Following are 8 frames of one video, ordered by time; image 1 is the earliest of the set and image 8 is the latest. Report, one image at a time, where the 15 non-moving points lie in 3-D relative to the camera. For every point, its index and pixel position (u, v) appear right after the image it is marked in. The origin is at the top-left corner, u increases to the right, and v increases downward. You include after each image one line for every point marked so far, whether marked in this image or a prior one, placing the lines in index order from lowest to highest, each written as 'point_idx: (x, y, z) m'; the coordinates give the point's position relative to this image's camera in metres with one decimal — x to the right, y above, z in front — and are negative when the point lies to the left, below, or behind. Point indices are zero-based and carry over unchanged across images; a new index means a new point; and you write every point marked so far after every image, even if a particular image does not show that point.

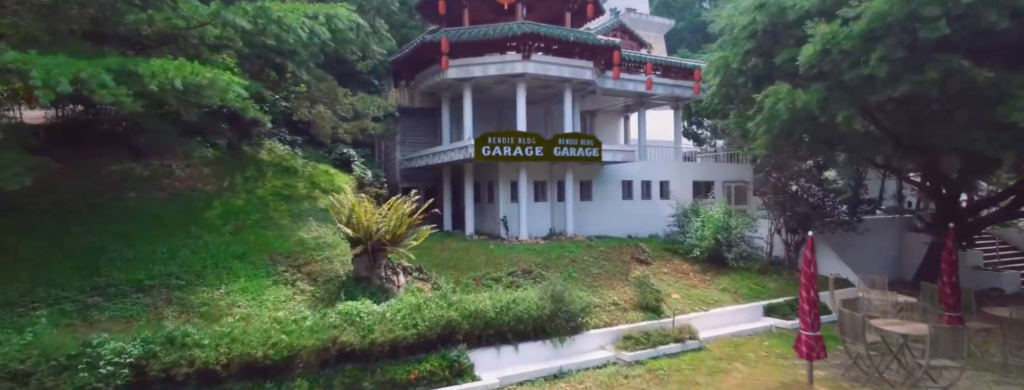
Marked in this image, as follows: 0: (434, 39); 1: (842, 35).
0: (-2.3, +4.5, +16.4) m
1: (+6.2, +3.0, +10.6) m
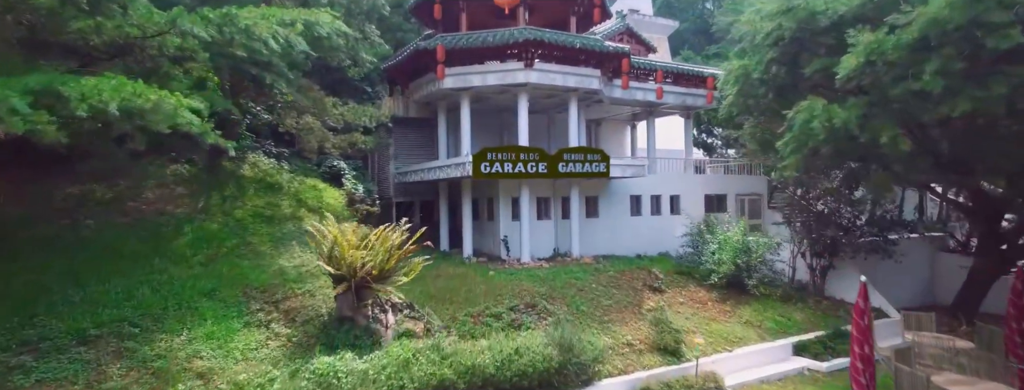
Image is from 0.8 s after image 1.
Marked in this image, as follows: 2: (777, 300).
0: (-2.3, +4.0, +15.1) m
1: (+6.3, +2.5, +9.3) m
2: (+6.8, -2.7, +14.4) m
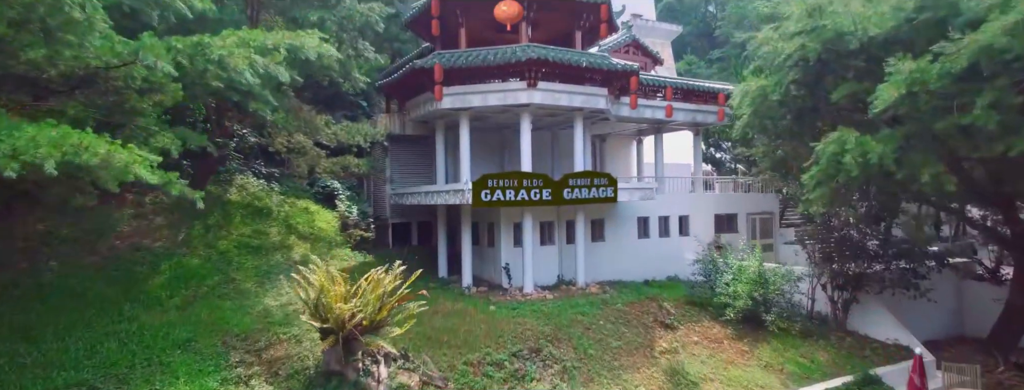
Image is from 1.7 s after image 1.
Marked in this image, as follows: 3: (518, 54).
0: (-2.2, +3.3, +14.2) m
1: (+6.3, +1.8, +8.4) m
2: (+6.8, -3.4, +13.5) m
3: (+0.1, +3.5, +13.8) m
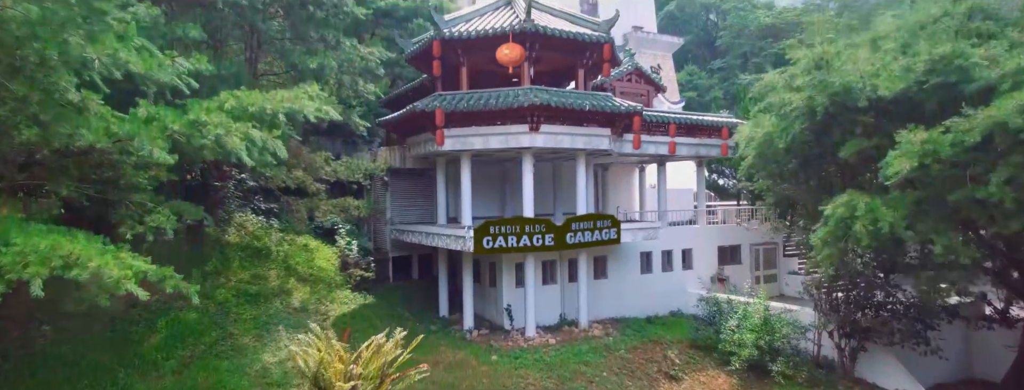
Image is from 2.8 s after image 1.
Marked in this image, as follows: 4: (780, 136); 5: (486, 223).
0: (-2.2, +2.2, +14.0) m
1: (+6.4, +0.7, +8.2) m
2: (+6.9, -4.5, +13.3) m
3: (+0.2, +2.3, +13.6) m
4: (+6.1, +1.3, +12.7) m
5: (-0.6, -0.7, +13.3) m
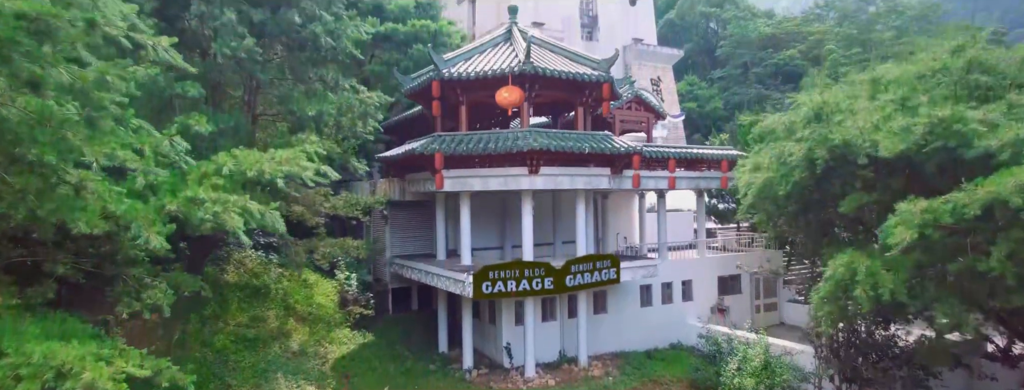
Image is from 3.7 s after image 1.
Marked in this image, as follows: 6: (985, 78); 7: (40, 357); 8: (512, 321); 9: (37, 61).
0: (-2.2, +1.1, +14.0) m
1: (+6.3, -0.4, +8.2) m
2: (+6.9, -5.6, +13.2) m
3: (+0.2, +1.3, +13.6) m
4: (+6.0, +0.3, +12.7) m
5: (-0.6, -1.7, +13.3) m
6: (+9.1, +2.2, +10.8) m
7: (-4.5, -1.6, +5.3) m
8: (0.0, -3.6, +15.9) m
9: (-4.9, +1.4, +5.8) m
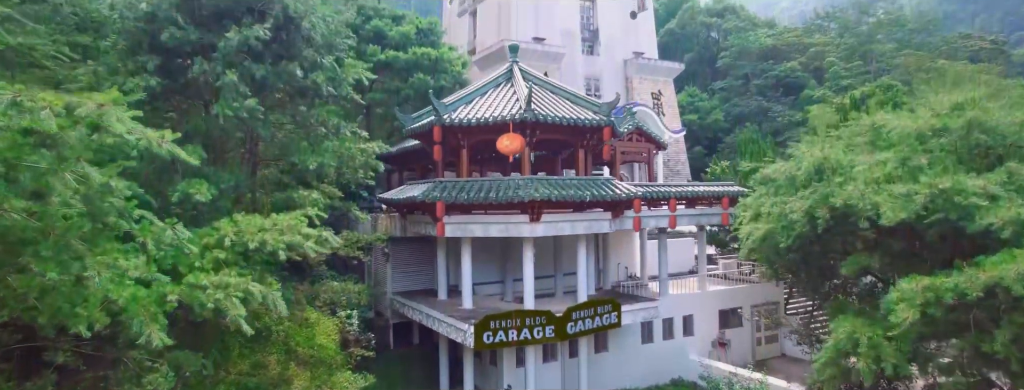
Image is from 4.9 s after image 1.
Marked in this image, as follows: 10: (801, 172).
0: (-2.2, -0.1, +14.0) m
1: (+6.4, -1.5, +8.2) m
2: (+6.9, -6.8, +13.2) m
3: (+0.2, +0.1, +13.6) m
4: (+6.1, -0.9, +12.7) m
5: (-0.6, -2.9, +13.3) m
6: (+9.1, +1.1, +10.8) m
7: (-4.5, -2.7, +5.3) m
8: (0.0, -4.8, +15.9) m
9: (-4.9, +0.2, +5.8) m
10: (+6.5, +0.5, +12.5) m
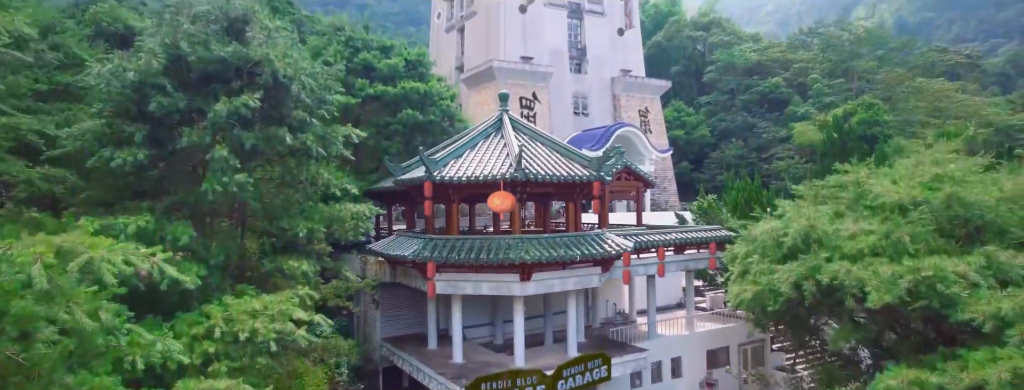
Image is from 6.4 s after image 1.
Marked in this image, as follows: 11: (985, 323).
0: (-2.4, -1.6, +14.0) m
1: (+6.2, -3.0, +8.3) m
2: (+6.7, -8.2, +13.3) m
3: (0.0, -1.4, +13.6) m
4: (+5.8, -2.4, +12.8) m
5: (-0.8, -4.4, +13.3) m
6: (+8.9, -0.4, +11.0) m
7: (-4.5, -4.2, +5.2) m
8: (-0.3, -6.2, +15.9) m
9: (-4.9, -1.2, +5.7) m
10: (+6.3, -1.0, +12.7) m
11: (+7.4, -2.0, +8.8) m
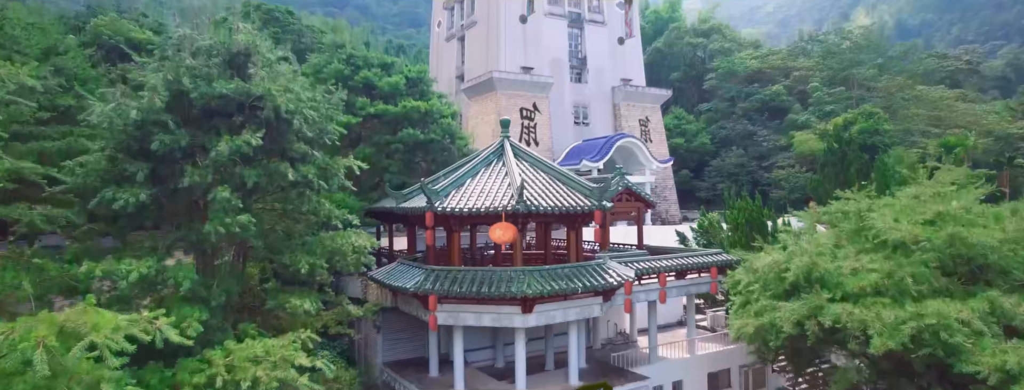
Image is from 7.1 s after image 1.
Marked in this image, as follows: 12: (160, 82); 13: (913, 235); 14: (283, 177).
0: (-2.4, -2.4, +14.0) m
1: (+6.3, -3.8, +8.3) m
2: (+6.7, -9.0, +13.3) m
3: (0.0, -2.2, +13.6) m
4: (+5.9, -3.2, +12.8) m
5: (-0.8, -5.2, +13.3) m
6: (+8.9, -1.2, +11.0) m
7: (-4.5, -5.0, +5.2) m
8: (-0.2, -7.1, +15.9) m
9: (-4.9, -2.0, +5.7) m
10: (+6.3, -1.8, +12.7) m
11: (+7.4, -2.8, +8.8) m
12: (-7.3, +2.3, +11.7) m
13: (+8.4, -0.9, +11.7) m
14: (-5.1, +0.4, +12.5) m
